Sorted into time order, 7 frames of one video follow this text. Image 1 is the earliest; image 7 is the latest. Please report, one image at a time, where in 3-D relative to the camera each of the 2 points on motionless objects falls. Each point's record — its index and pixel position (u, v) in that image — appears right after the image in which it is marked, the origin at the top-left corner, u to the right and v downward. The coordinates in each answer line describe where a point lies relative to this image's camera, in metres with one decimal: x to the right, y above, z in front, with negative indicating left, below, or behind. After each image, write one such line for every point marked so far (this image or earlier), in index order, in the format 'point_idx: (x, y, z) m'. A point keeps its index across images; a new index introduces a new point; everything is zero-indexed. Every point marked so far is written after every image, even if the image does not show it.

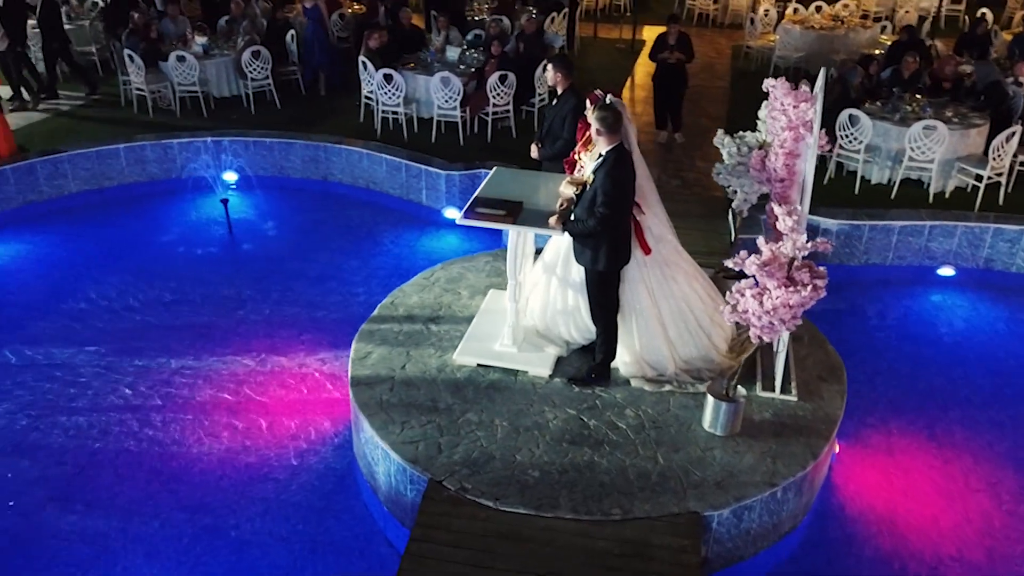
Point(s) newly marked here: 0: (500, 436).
0: (-0.1, -0.7, +4.0) m
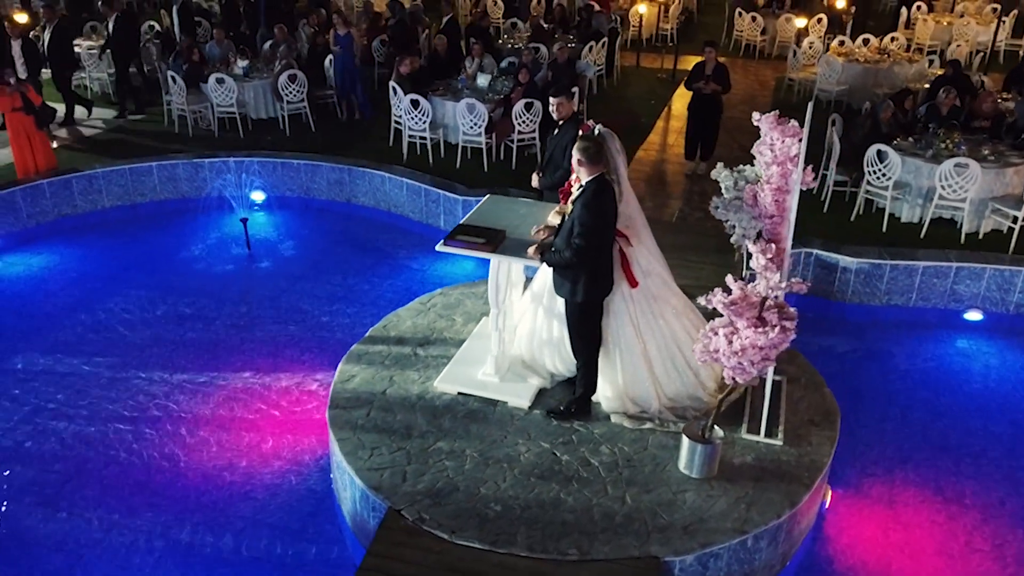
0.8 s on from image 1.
0: (-0.2, -0.9, +4.0) m
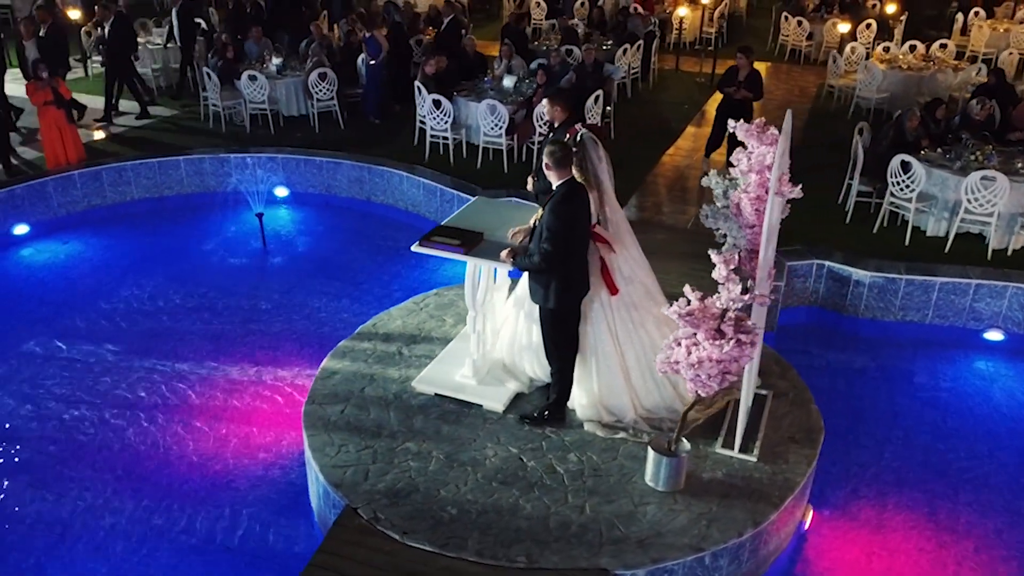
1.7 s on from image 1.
0: (-0.4, -0.9, +4.0) m
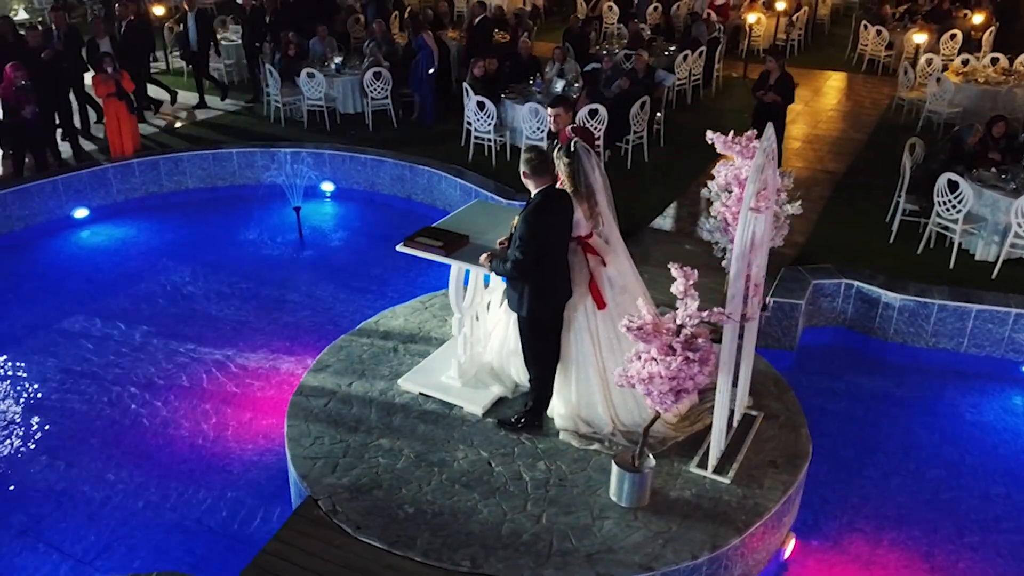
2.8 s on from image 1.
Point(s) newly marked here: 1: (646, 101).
0: (-0.5, -0.9, +4.0) m
1: (+1.4, +1.9, +8.4) m
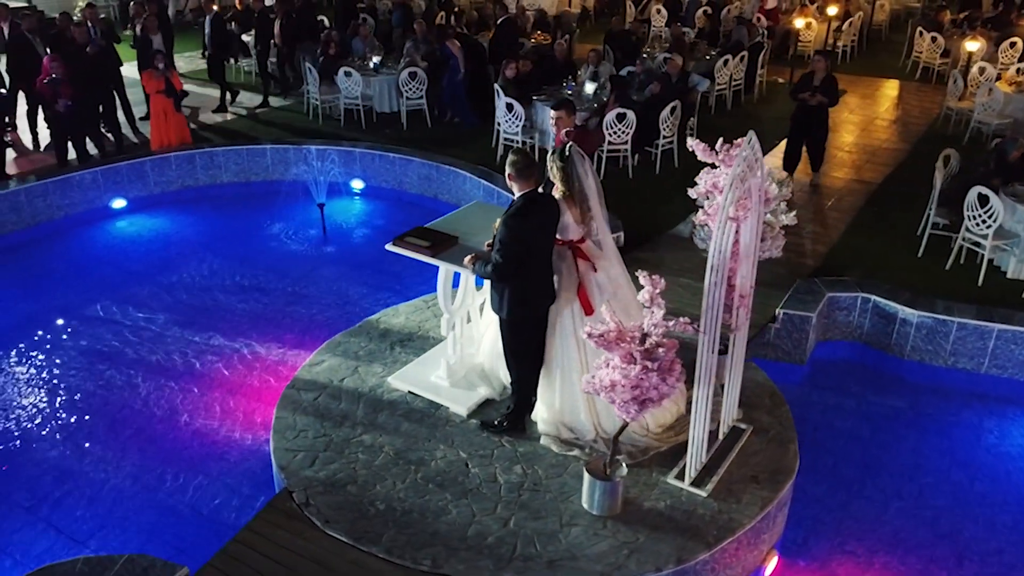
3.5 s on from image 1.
0: (-0.7, -0.9, +4.1) m
1: (+1.6, +1.8, +8.2) m
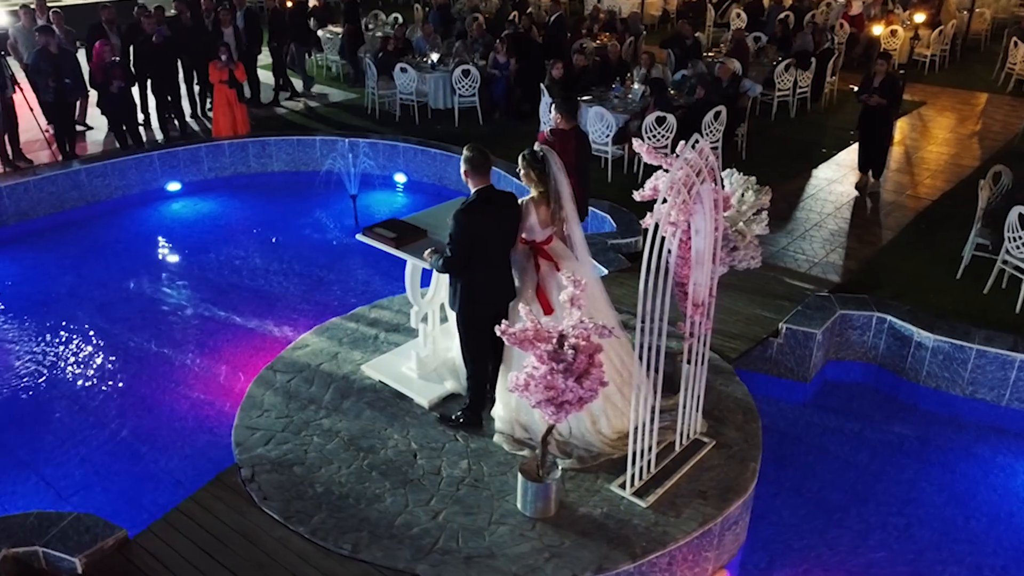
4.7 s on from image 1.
0: (-0.9, -0.8, +4.1) m
1: (+2.0, +1.7, +8.0) m
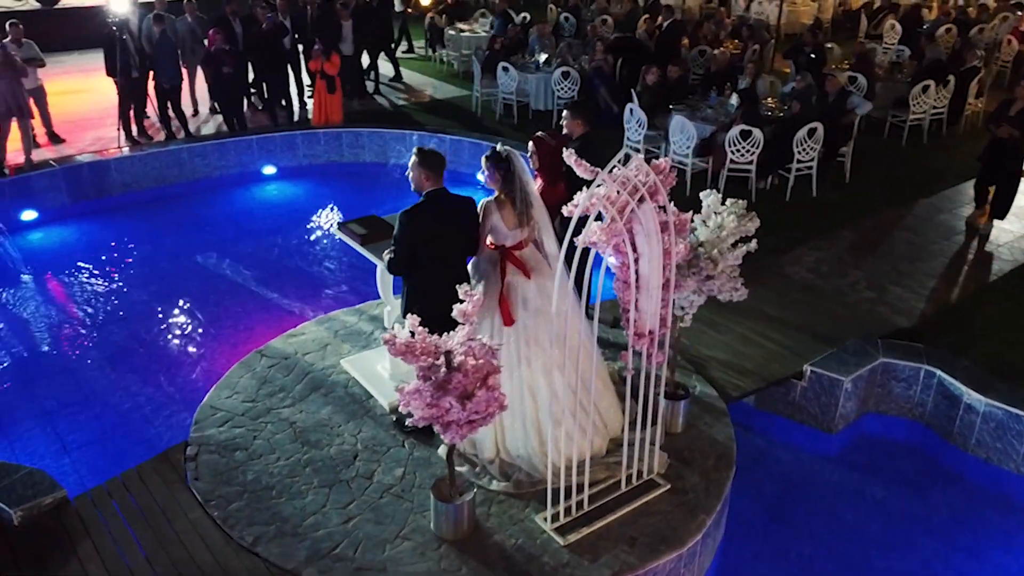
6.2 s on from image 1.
0: (-1.2, -0.7, +4.2) m
1: (+2.7, +1.4, +7.4) m
